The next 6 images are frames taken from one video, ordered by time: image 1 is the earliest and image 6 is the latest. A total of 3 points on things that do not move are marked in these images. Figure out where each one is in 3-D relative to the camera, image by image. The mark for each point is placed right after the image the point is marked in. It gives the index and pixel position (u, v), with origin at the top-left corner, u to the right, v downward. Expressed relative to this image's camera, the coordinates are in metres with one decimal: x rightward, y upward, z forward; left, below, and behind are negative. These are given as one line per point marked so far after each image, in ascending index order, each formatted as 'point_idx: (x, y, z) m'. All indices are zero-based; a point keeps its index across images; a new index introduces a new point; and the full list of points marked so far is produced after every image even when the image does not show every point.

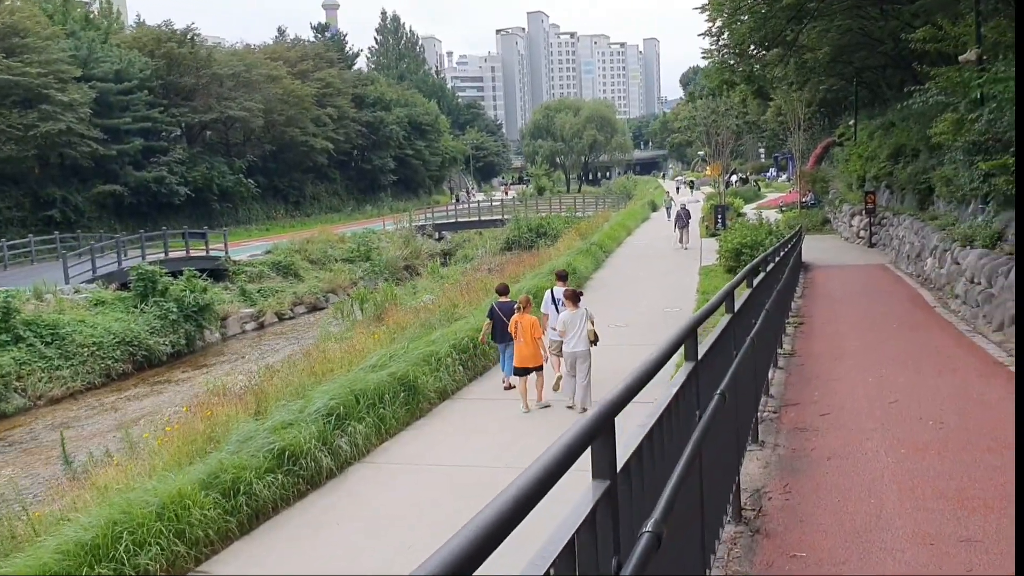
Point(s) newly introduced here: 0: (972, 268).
0: (+5.2, +0.2, +10.9) m
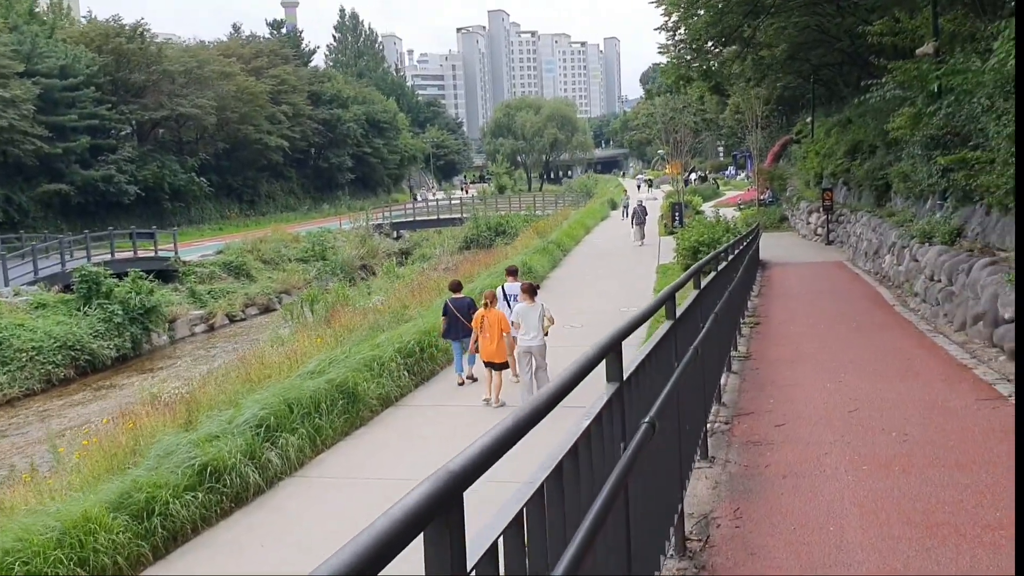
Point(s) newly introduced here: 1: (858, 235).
0: (+4.6, +0.3, +10.6) m
1: (+7.2, +1.1, +19.9) m
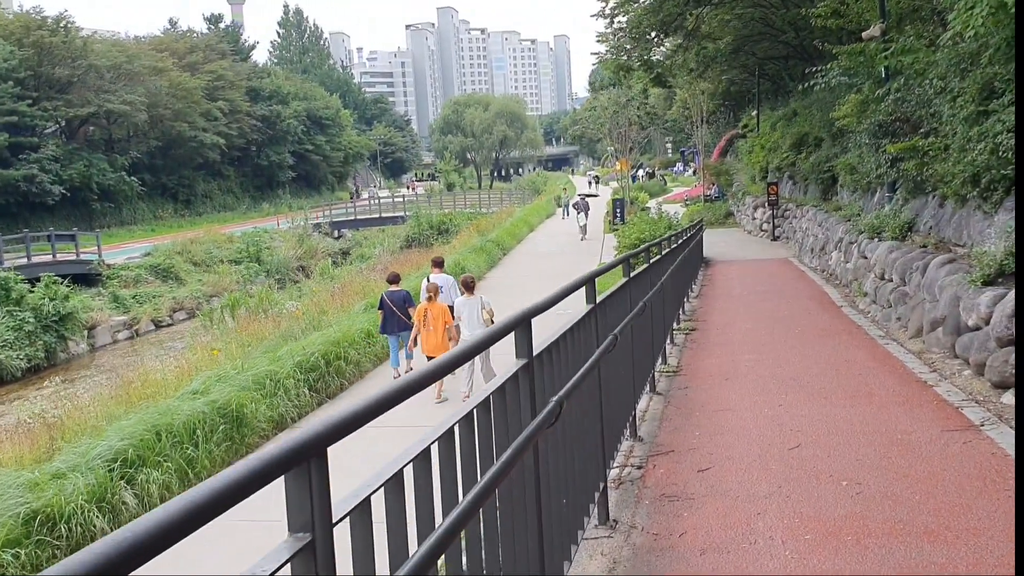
0: (+3.7, +0.3, +9.7) m
1: (+5.8, +1.1, +19.2) m
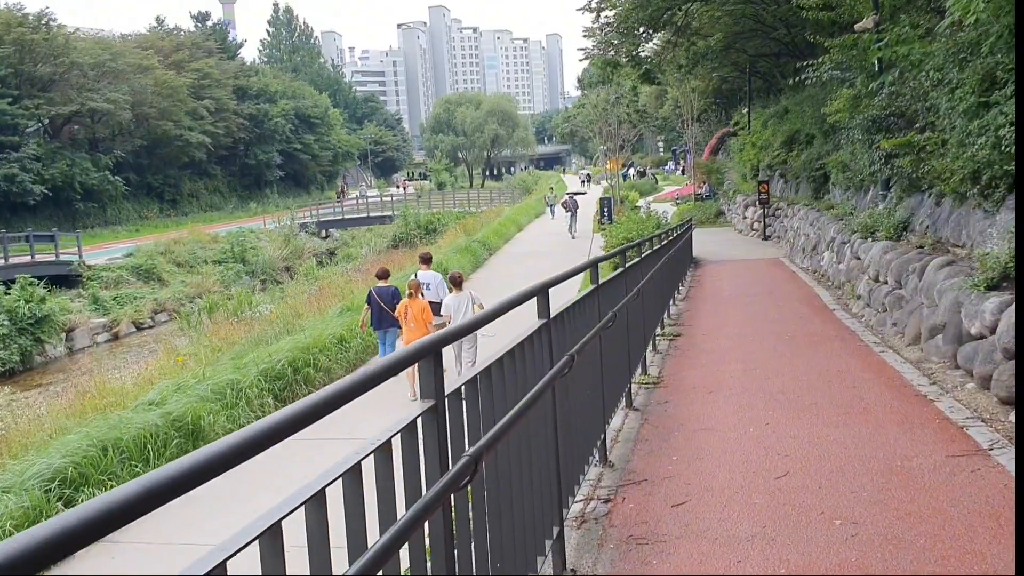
0: (+3.5, +0.2, +9.3) m
1: (+5.5, +1.1, +18.7) m
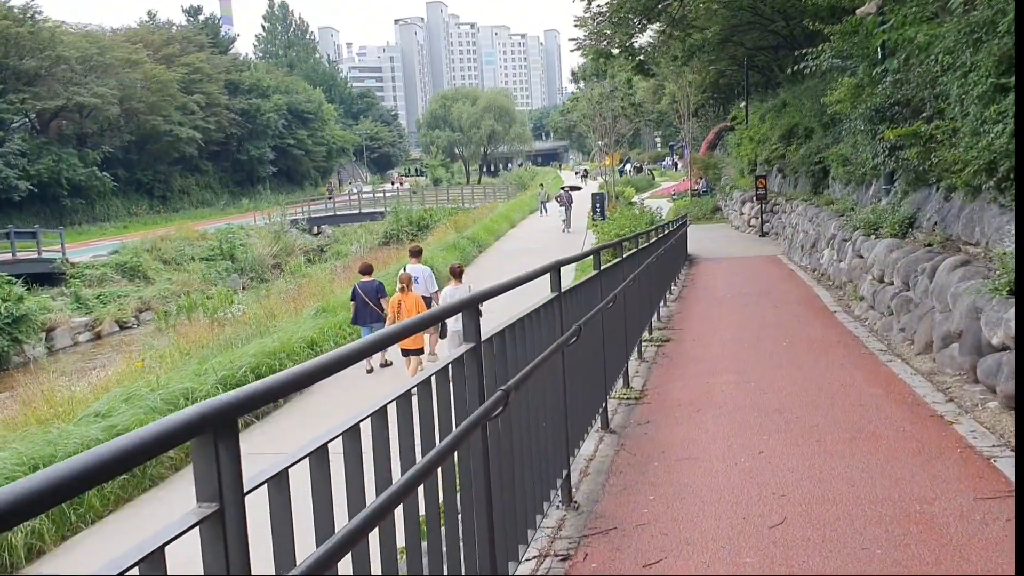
0: (+3.3, +0.2, +8.6) m
1: (+5.3, +1.2, +18.1) m
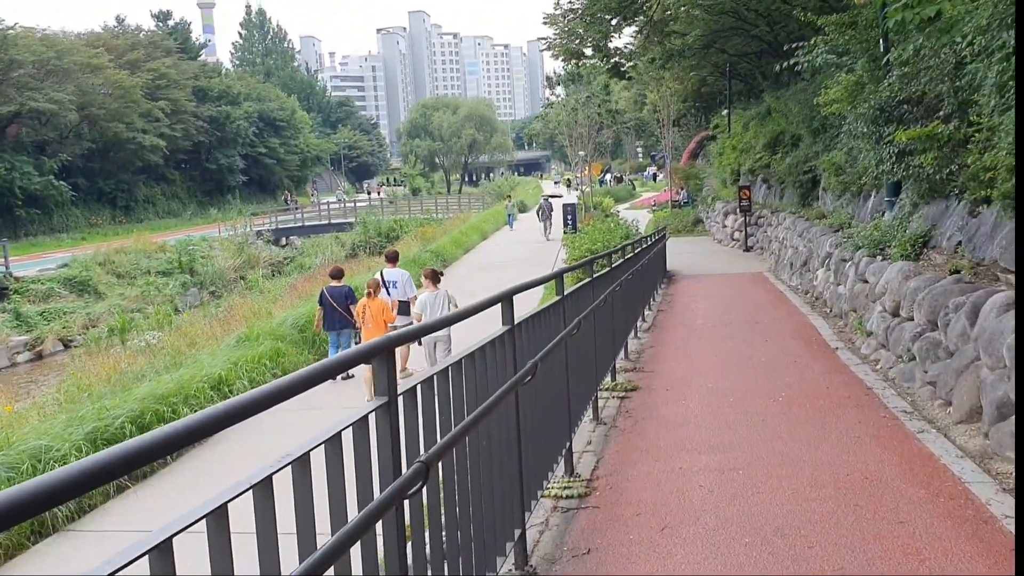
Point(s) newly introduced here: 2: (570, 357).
0: (+2.8, 0.0, +7.1) m
1: (+4.6, +0.8, +16.5) m
2: (+0.2, -0.4, +4.5) m
